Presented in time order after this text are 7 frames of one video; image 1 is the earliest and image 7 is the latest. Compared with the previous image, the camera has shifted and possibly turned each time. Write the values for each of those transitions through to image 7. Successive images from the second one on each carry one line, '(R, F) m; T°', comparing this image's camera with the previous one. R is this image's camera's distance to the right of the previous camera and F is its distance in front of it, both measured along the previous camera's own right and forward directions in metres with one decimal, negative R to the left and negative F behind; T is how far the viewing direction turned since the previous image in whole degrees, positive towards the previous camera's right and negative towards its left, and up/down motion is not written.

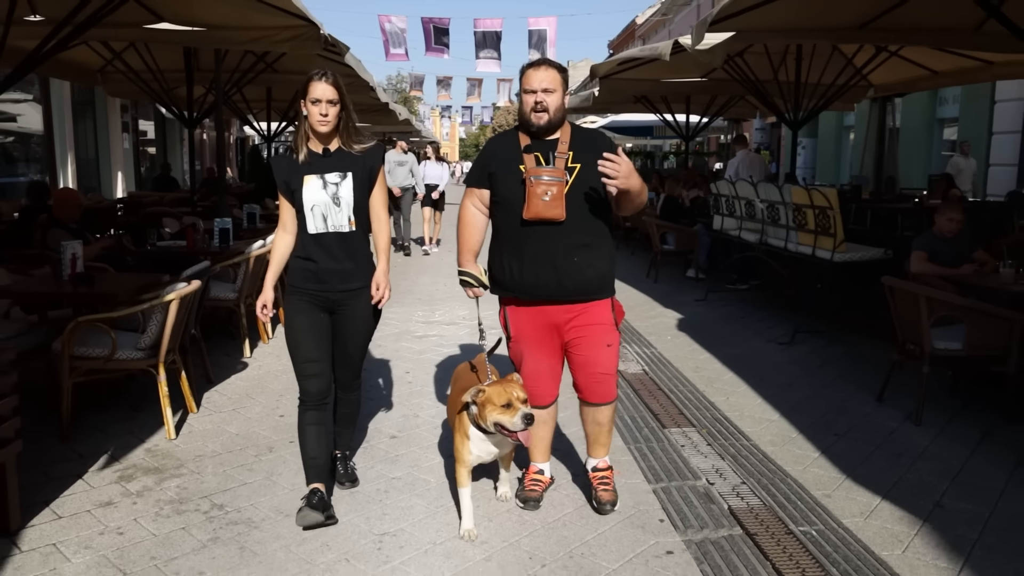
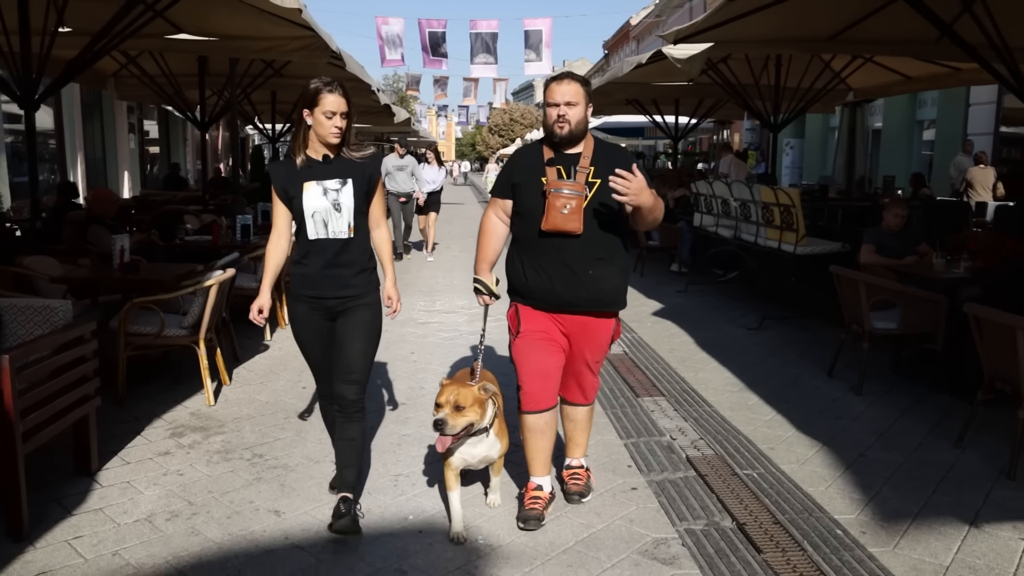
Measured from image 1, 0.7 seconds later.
(0.0, -0.8) m; 0°
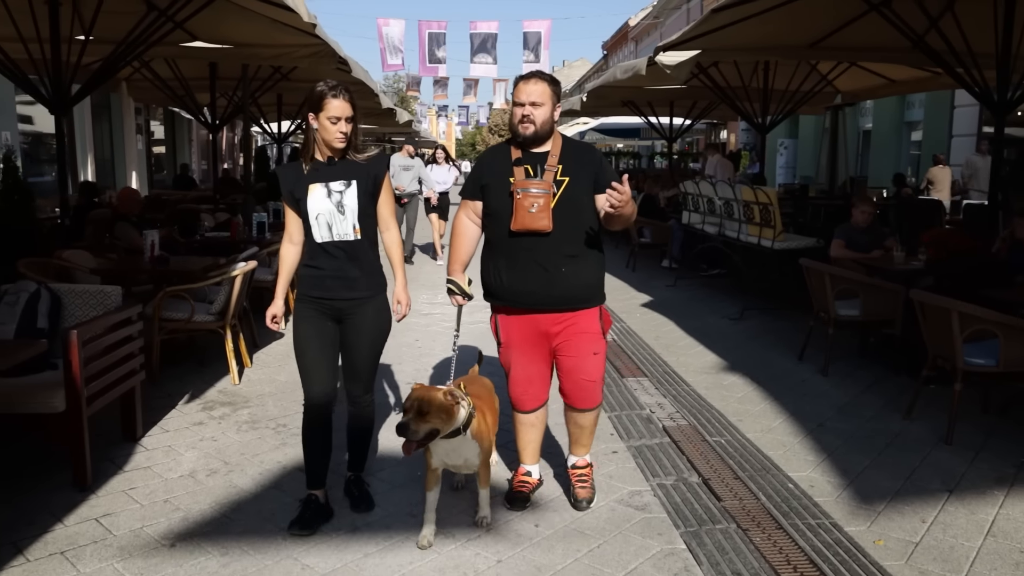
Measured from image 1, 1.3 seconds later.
(0.0, -0.6) m; 0°
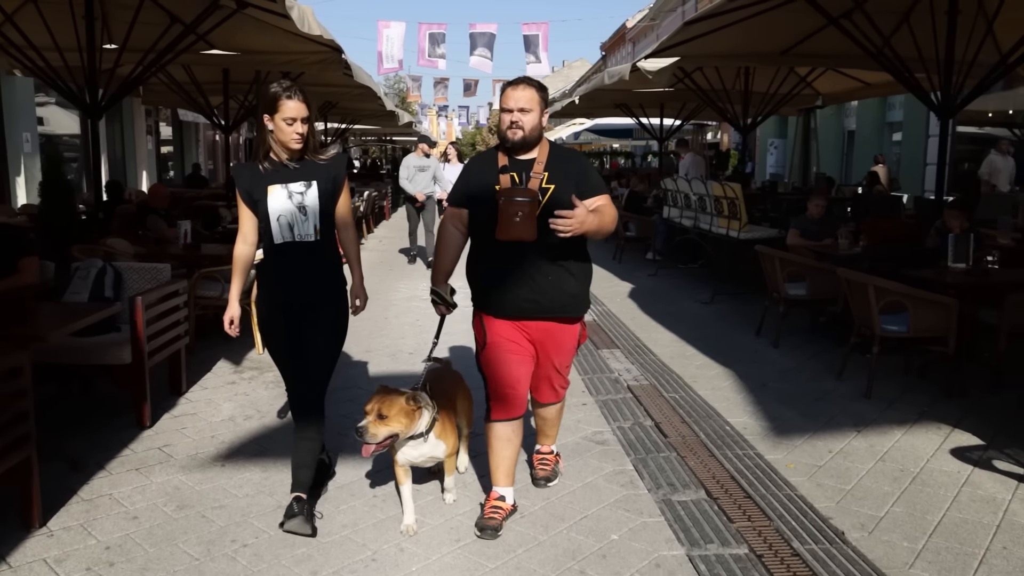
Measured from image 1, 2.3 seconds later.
(+0.1, -0.9) m; 0°
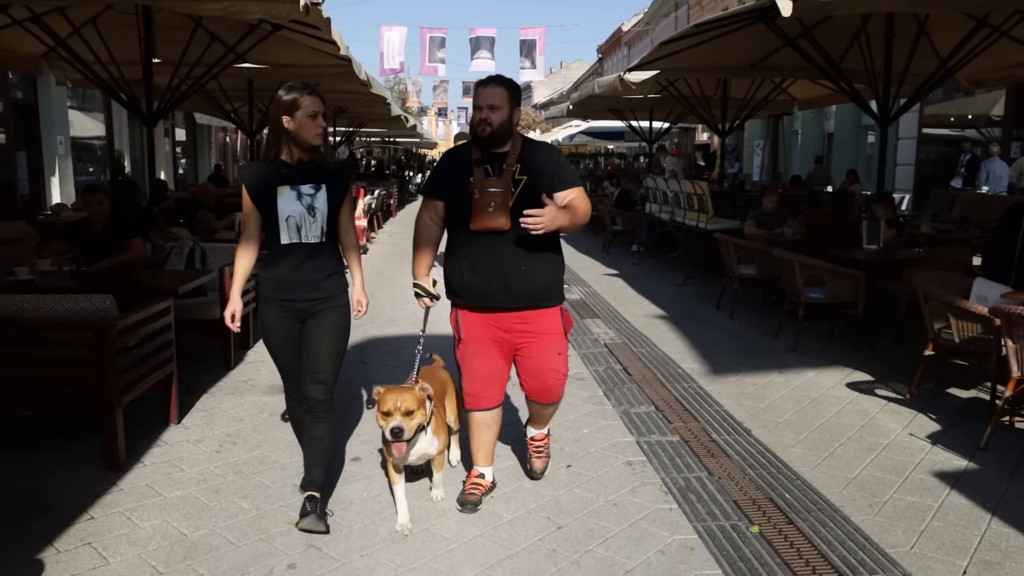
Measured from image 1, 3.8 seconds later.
(0.0, -1.5) m; 0°
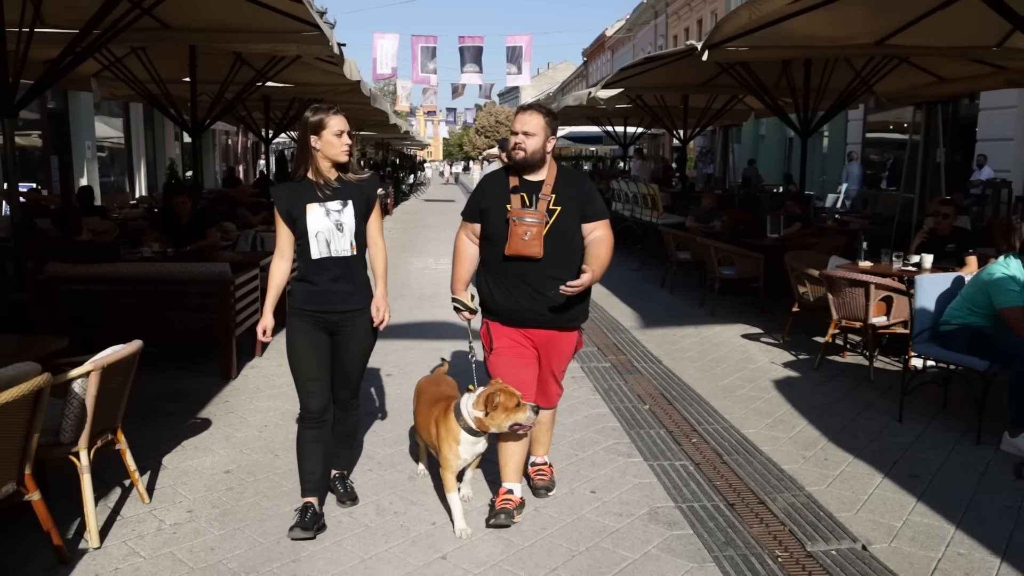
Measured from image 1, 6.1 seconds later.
(+0.1, -2.2) m; +1°
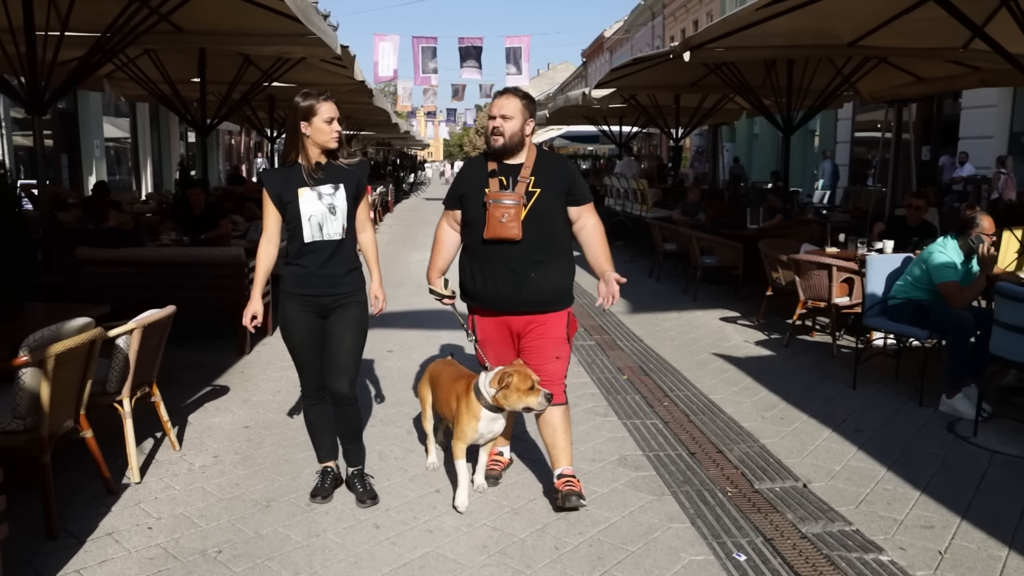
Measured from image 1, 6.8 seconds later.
(+0.1, -0.6) m; 0°
